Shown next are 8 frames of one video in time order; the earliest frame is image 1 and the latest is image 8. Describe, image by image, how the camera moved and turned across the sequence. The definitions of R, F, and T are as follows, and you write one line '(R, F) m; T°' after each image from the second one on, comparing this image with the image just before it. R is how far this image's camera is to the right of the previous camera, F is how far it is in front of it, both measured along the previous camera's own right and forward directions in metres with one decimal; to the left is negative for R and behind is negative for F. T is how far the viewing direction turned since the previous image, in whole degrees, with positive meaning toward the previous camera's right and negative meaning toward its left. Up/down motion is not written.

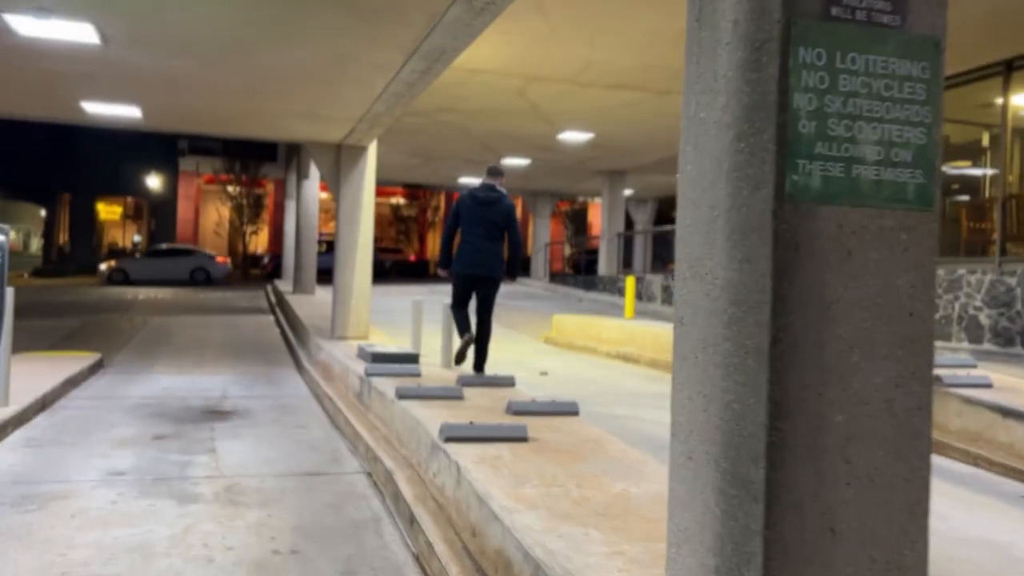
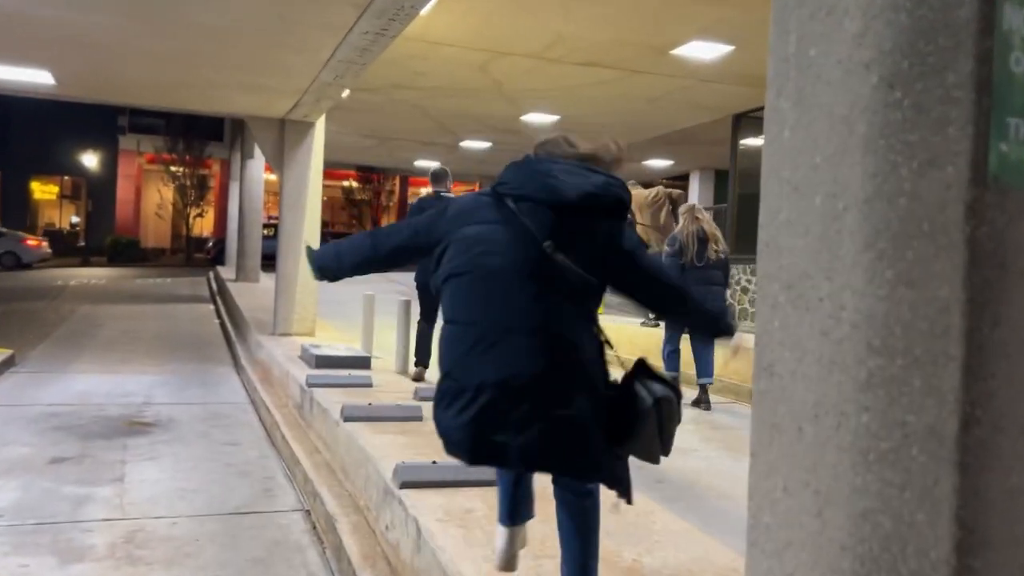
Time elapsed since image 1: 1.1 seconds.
(-0.1, +0.9) m; +3°
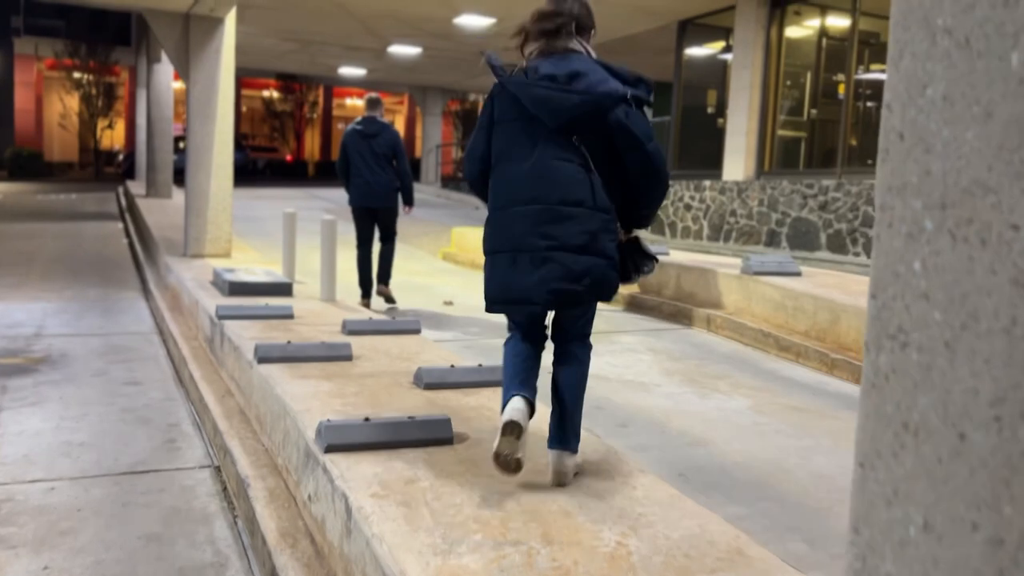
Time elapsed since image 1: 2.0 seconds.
(-0.1, +0.7) m; +5°
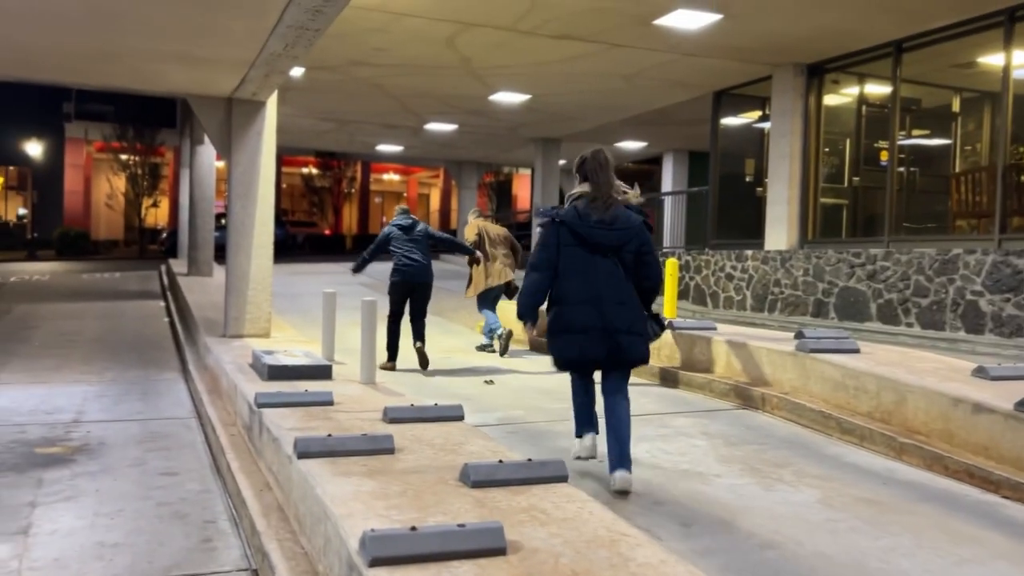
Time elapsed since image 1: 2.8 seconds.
(-0.1, +0.2) m; -2°
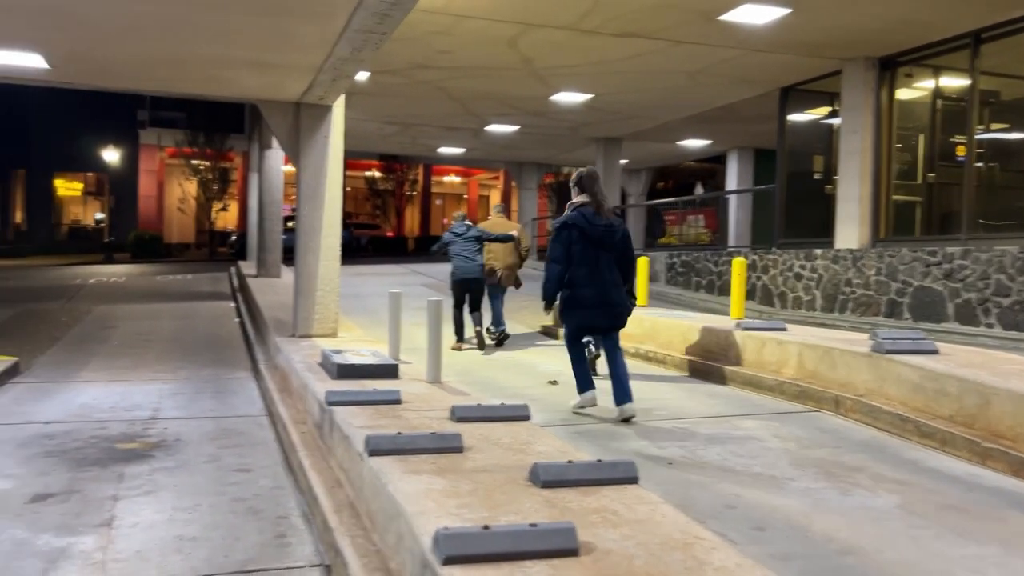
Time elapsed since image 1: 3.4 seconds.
(0.0, 0.0) m; -4°
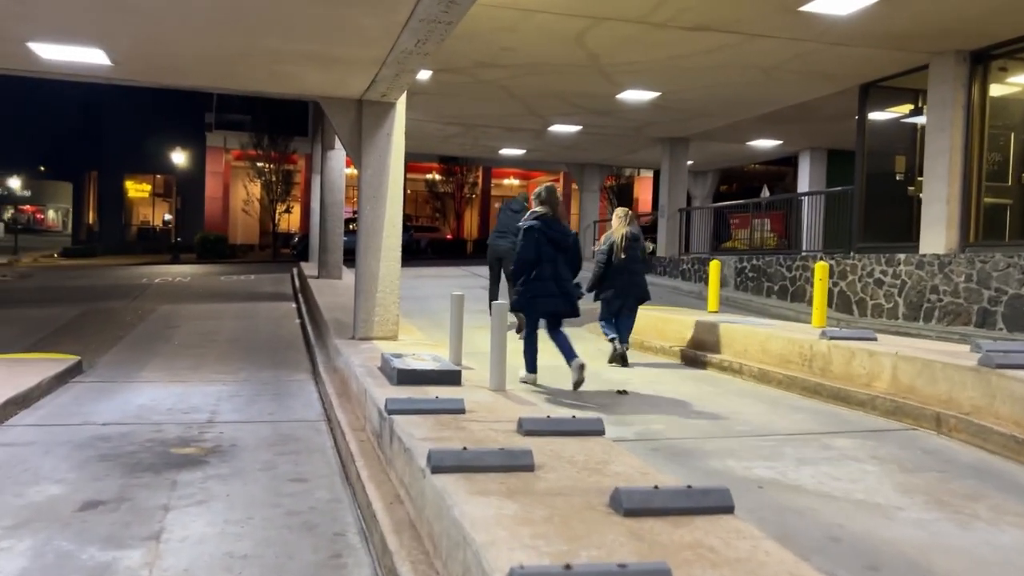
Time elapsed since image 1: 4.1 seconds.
(-0.1, +0.4) m; -4°
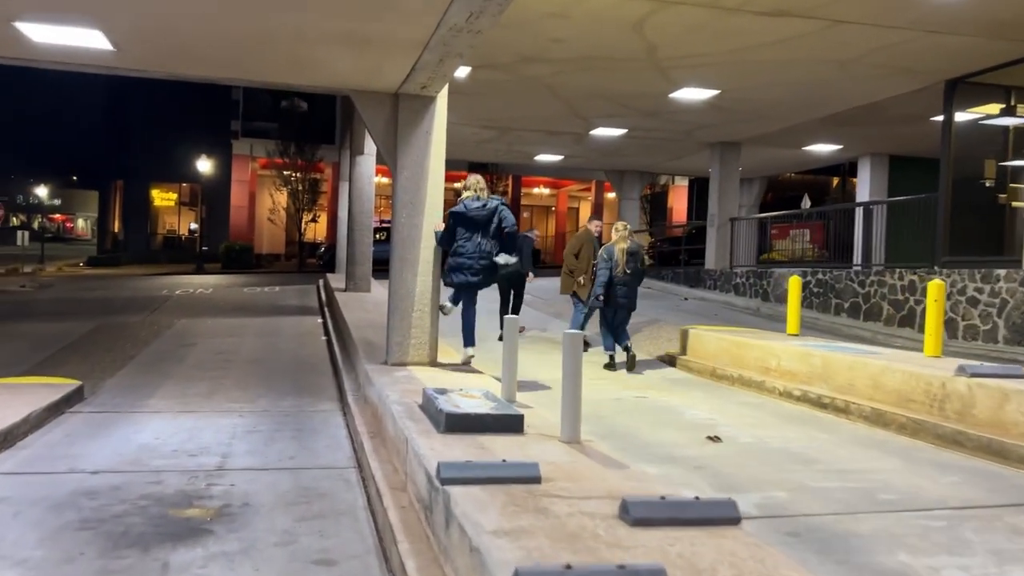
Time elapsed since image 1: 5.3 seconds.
(-0.3, +1.2) m; -2°
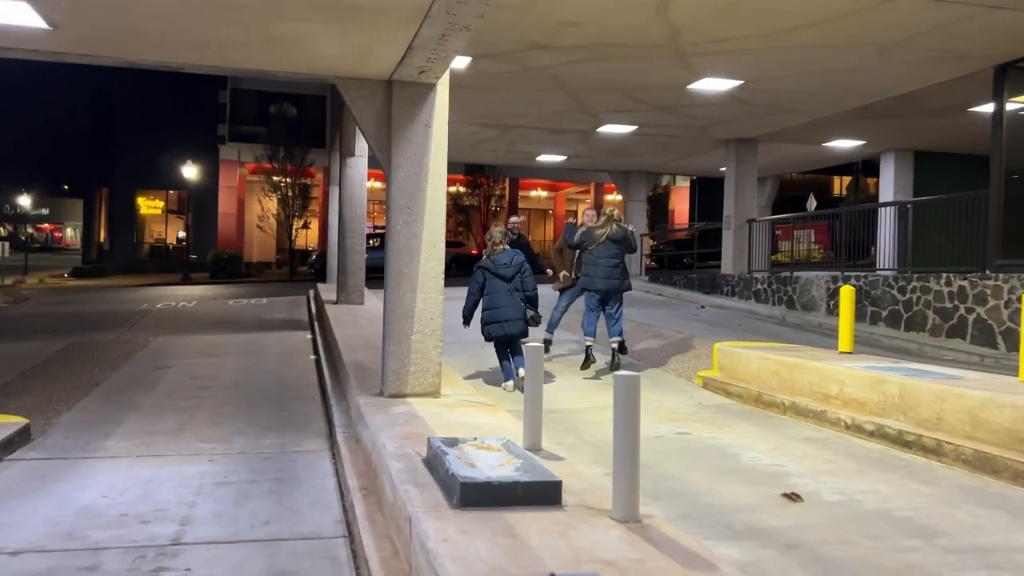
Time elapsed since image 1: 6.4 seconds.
(-0.2, +1.1) m; 0°
